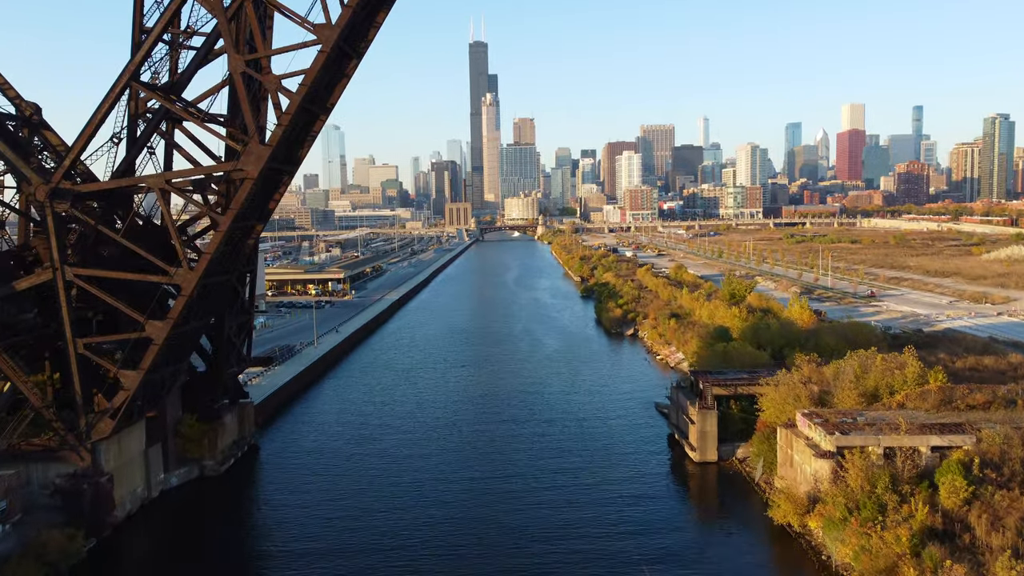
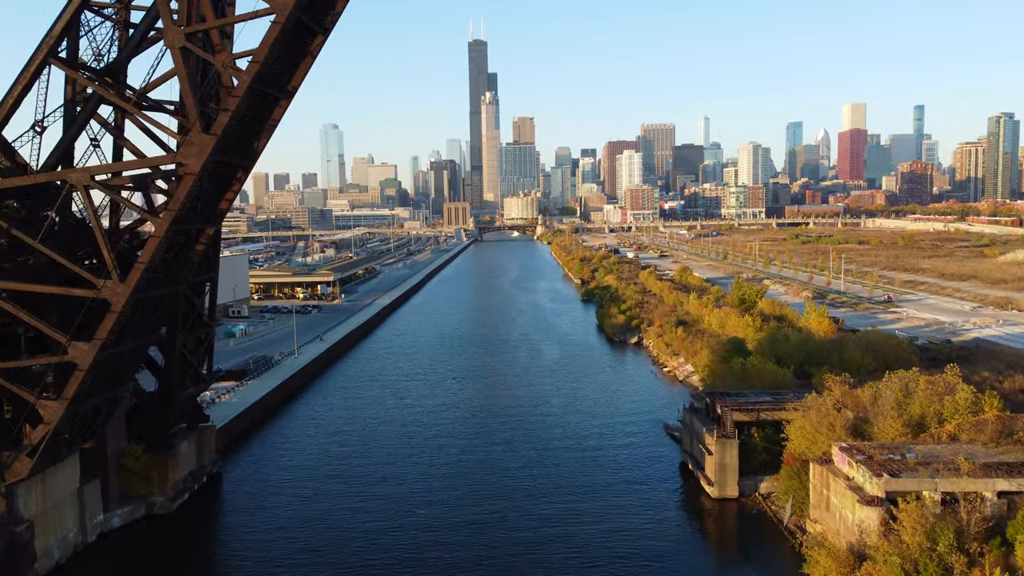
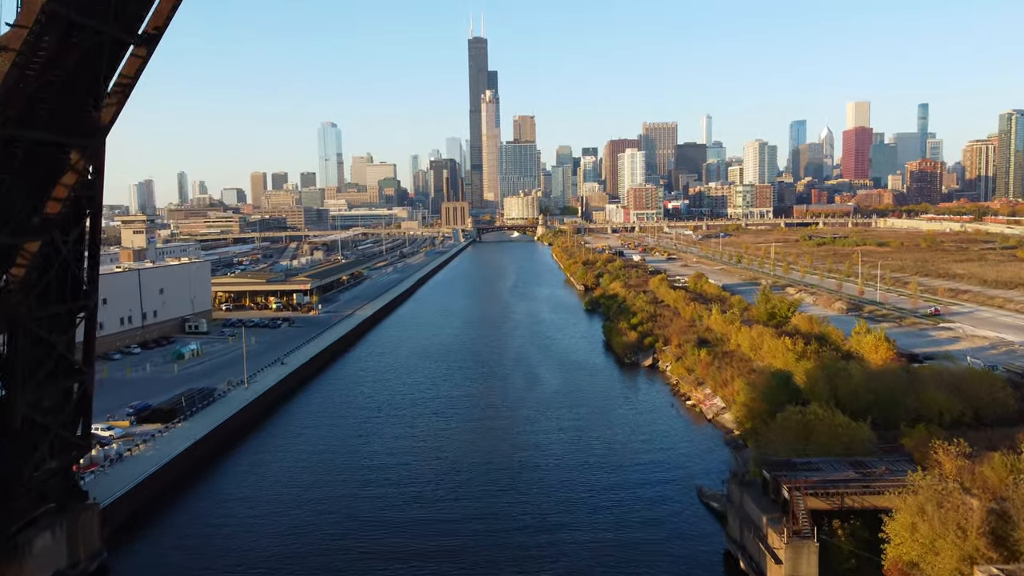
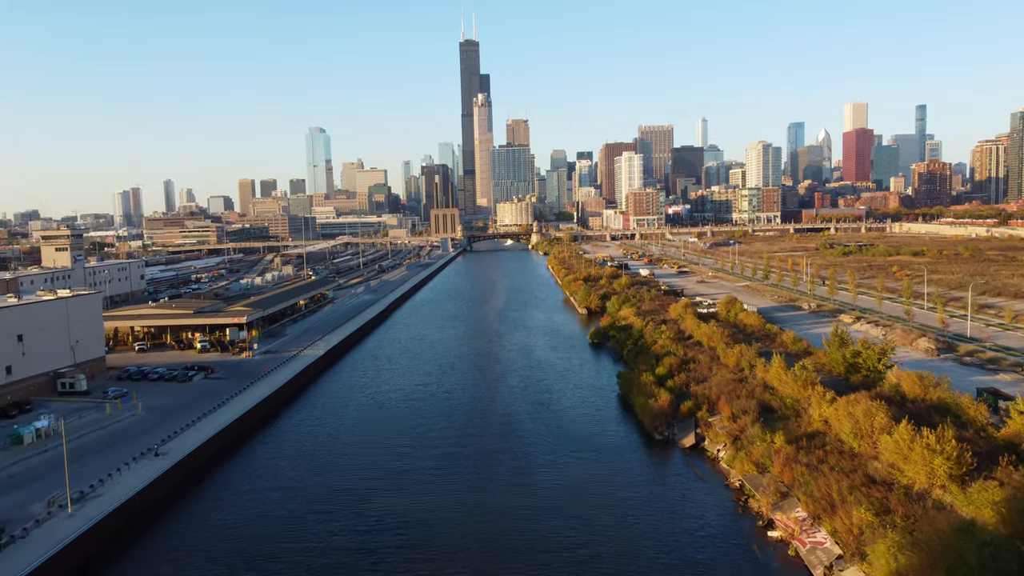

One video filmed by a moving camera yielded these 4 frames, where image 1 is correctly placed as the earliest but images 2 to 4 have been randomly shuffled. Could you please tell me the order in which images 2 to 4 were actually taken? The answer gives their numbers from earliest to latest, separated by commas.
2, 3, 4
